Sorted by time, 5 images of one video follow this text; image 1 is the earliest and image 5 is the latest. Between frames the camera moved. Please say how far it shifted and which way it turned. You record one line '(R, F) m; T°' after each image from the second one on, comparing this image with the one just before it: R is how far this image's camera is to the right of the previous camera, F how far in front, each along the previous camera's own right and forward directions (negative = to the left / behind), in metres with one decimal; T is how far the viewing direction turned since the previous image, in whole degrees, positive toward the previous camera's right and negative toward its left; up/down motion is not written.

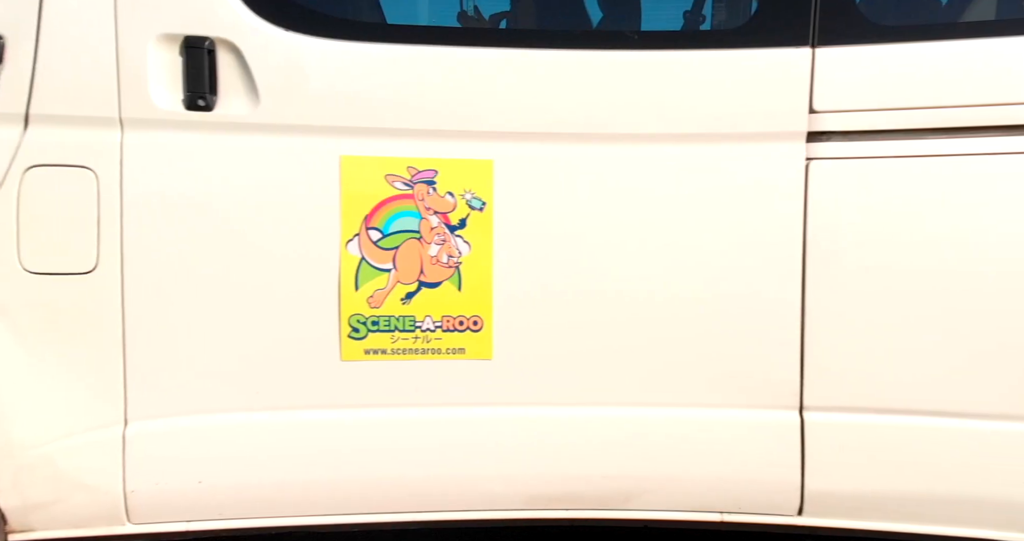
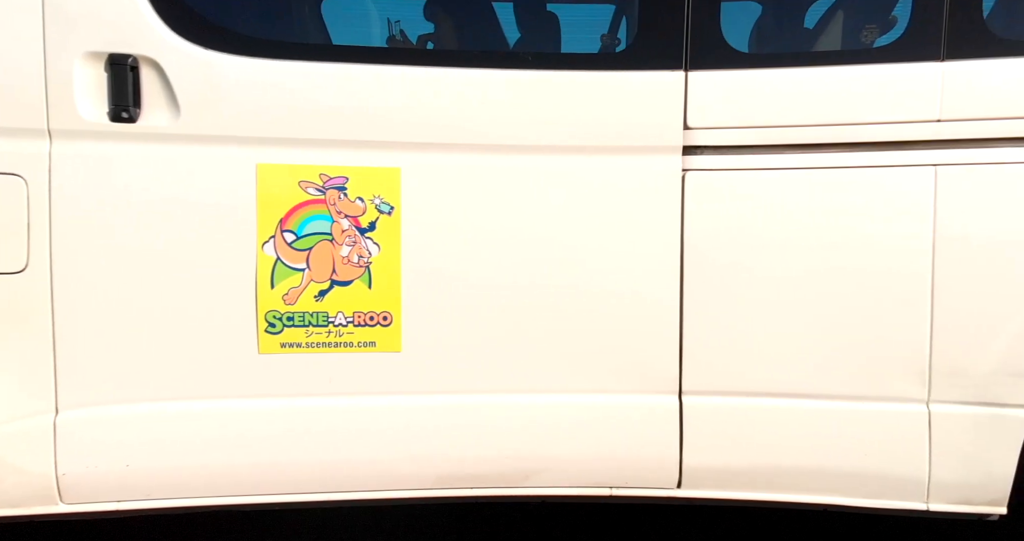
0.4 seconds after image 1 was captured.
(-0.5, +0.1) m; +16°
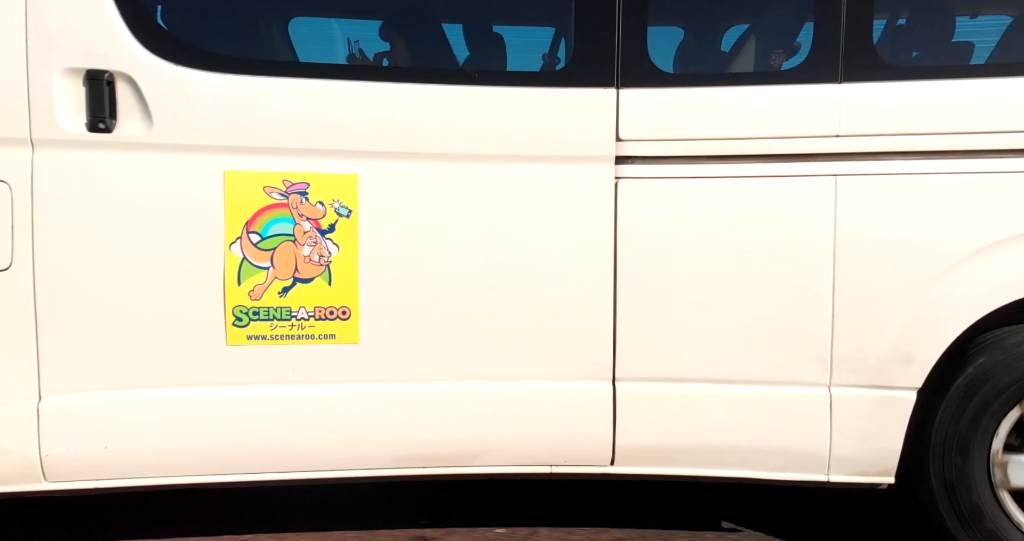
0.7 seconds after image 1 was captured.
(+0.2, -0.4) m; +2°
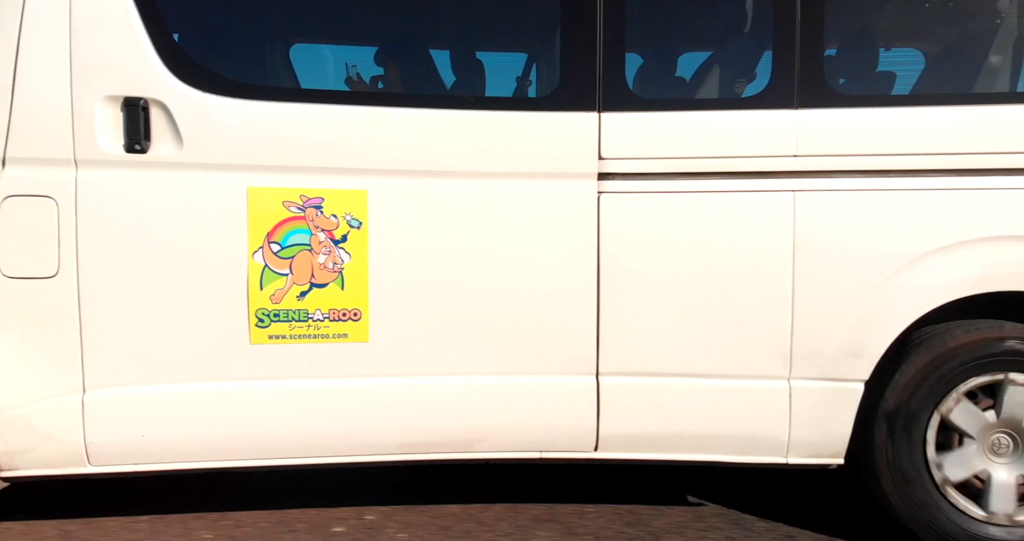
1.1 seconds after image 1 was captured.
(0.0, -0.5) m; +1°
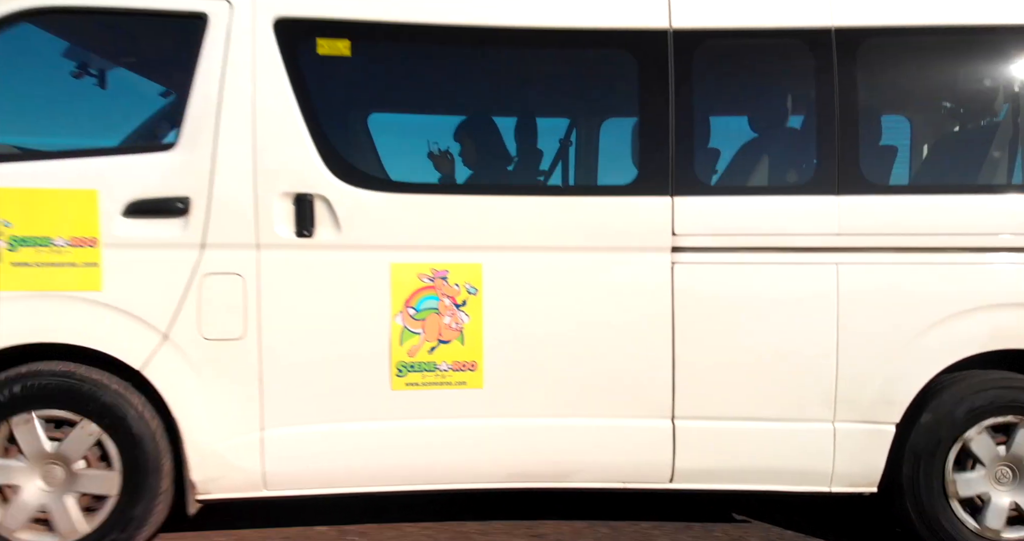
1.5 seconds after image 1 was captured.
(-0.6, -1.0) m; -1°
